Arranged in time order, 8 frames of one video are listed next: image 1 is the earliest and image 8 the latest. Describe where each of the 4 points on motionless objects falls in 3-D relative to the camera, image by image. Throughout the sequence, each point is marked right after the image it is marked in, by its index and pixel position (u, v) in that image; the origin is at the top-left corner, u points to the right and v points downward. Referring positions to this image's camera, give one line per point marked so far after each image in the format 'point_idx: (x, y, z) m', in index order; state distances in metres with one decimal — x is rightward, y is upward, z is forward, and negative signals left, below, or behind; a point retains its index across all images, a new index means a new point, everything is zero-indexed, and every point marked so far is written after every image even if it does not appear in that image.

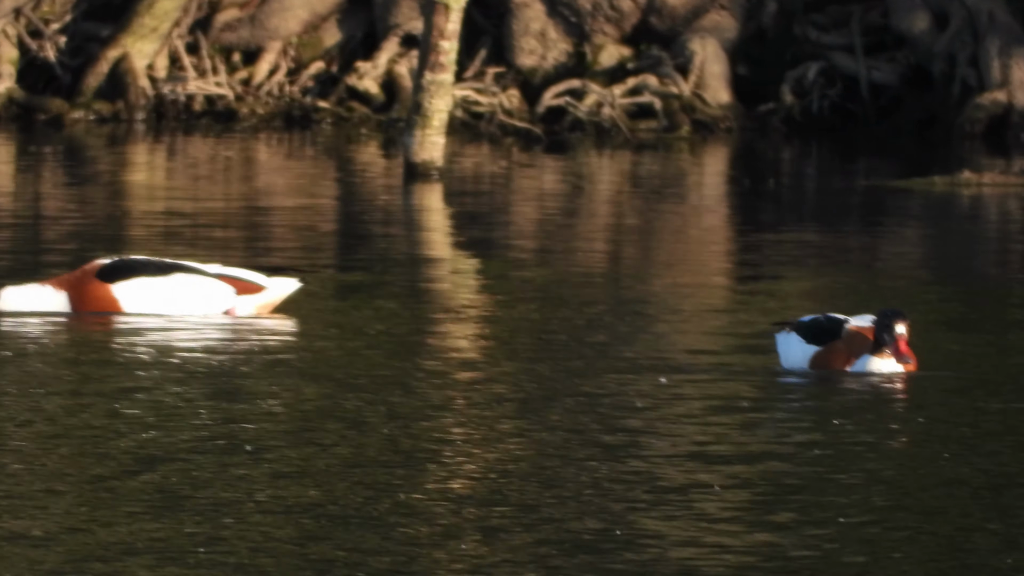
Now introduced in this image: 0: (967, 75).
0: (+3.4, +1.8, +18.6) m
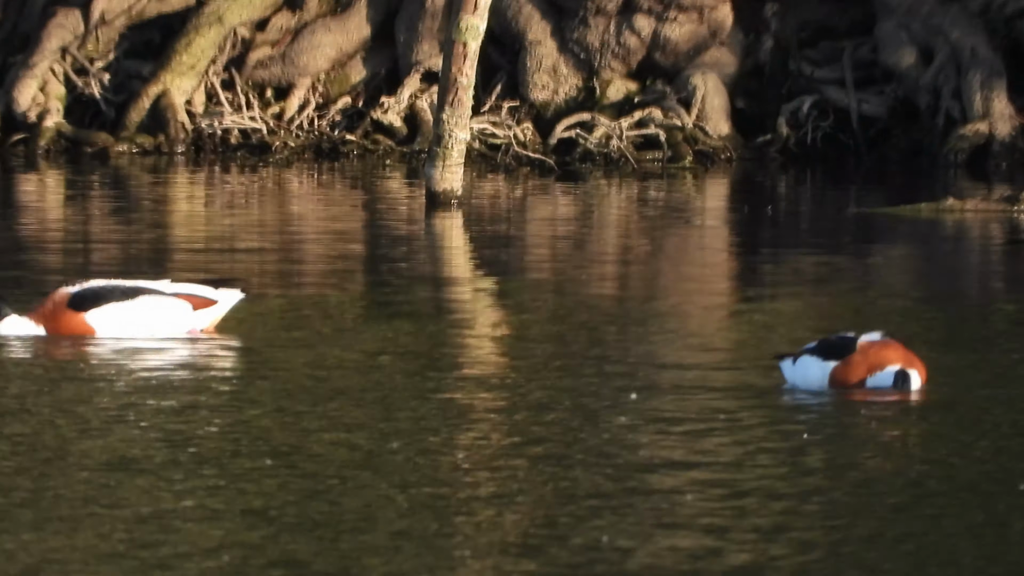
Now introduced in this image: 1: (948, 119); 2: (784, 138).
0: (+3.6, +1.6, +19.3) m
1: (+3.7, +1.6, +19.8) m
2: (+2.4, +1.5, +21.1) m
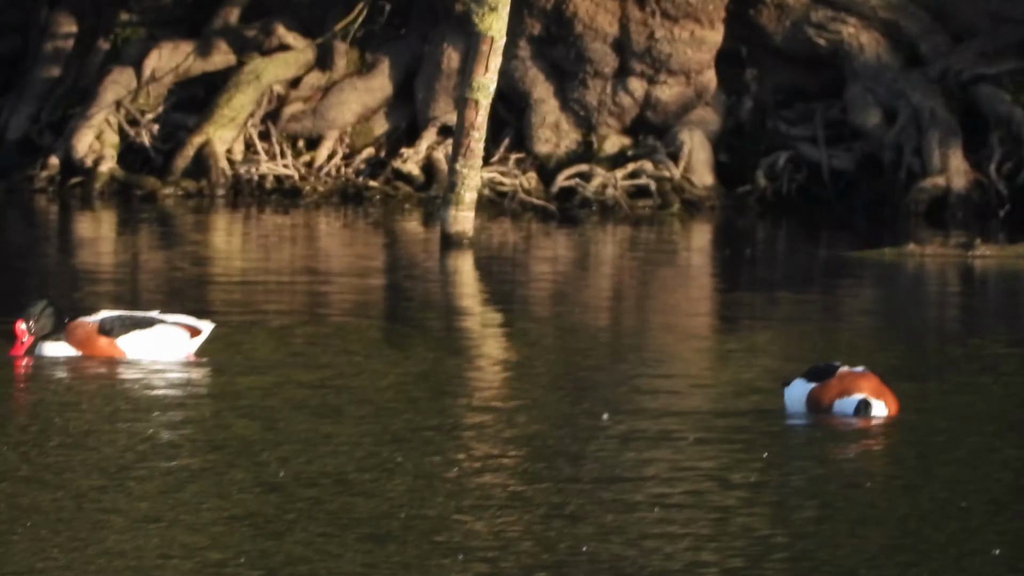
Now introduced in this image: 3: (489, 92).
0: (+3.7, +1.3, +21.1) m
1: (+3.7, +1.2, +21.5) m
2: (+2.5, +1.1, +22.9) m
3: (-0.2, +1.5, +17.4) m
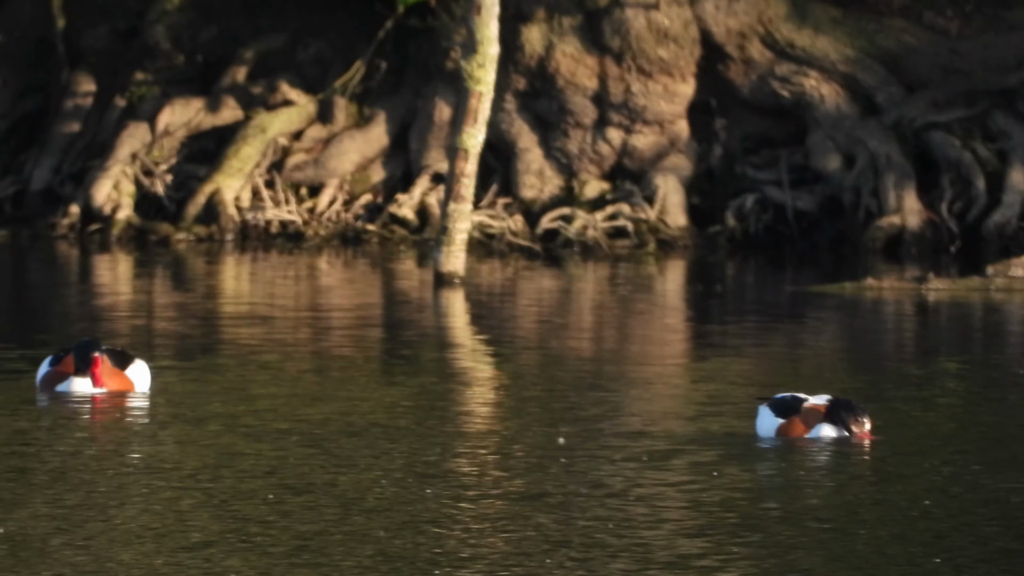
0: (+3.6, +0.8, +22.5) m
1: (+3.6, +0.7, +22.9) m
2: (+2.4, +0.6, +24.3) m
3: (-0.3, +1.2, +18.8) m
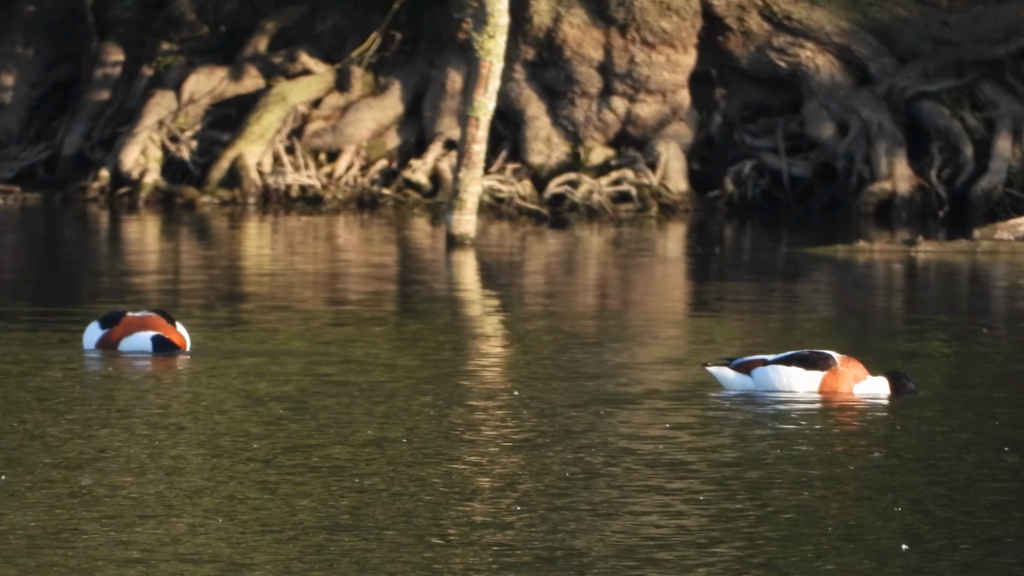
0: (+3.7, +1.3, +23.3) m
1: (+3.7, +1.2, +23.8) m
2: (+2.5, +1.1, +25.1) m
3: (-0.2, +1.6, +19.7) m
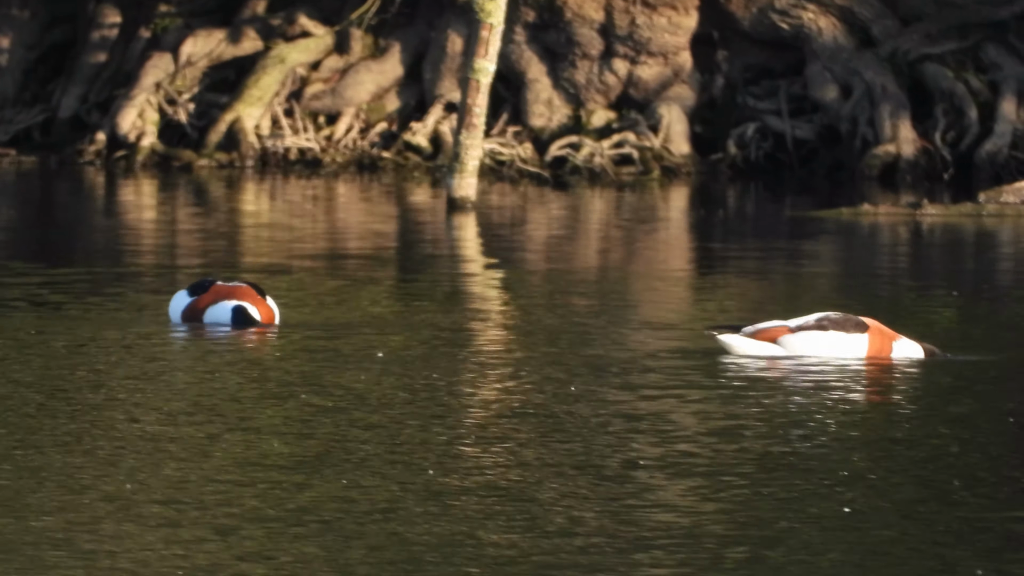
0: (+3.7, +1.6, +23.2) m
1: (+3.7, +1.5, +23.6) m
2: (+2.4, +1.4, +25.0) m
3: (-0.2, +1.9, +19.5) m
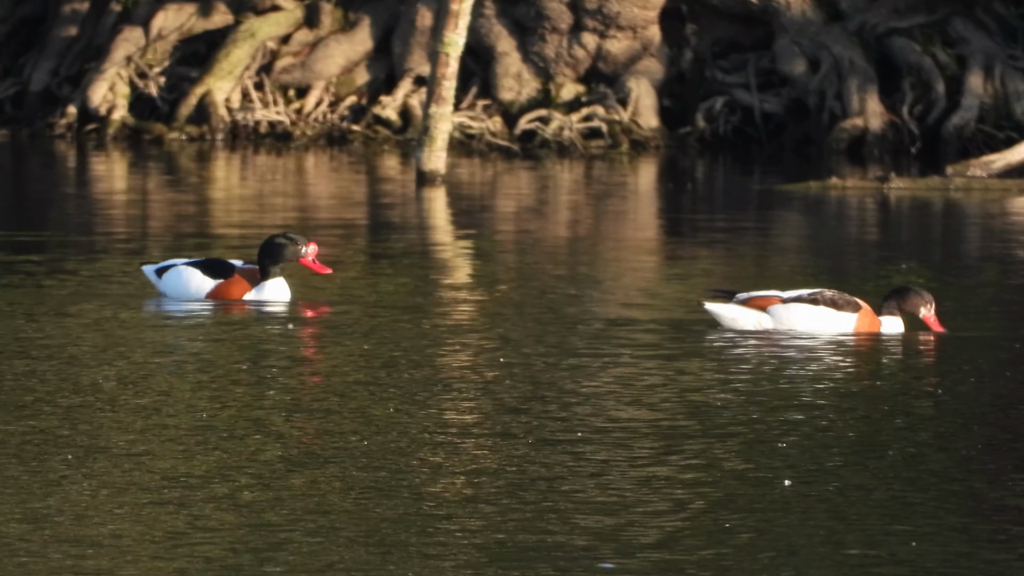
0: (+3.4, +1.8, +23.3) m
1: (+3.4, +1.8, +23.7) m
2: (+2.2, +1.7, +25.1) m
3: (-0.5, +2.1, +19.6) m
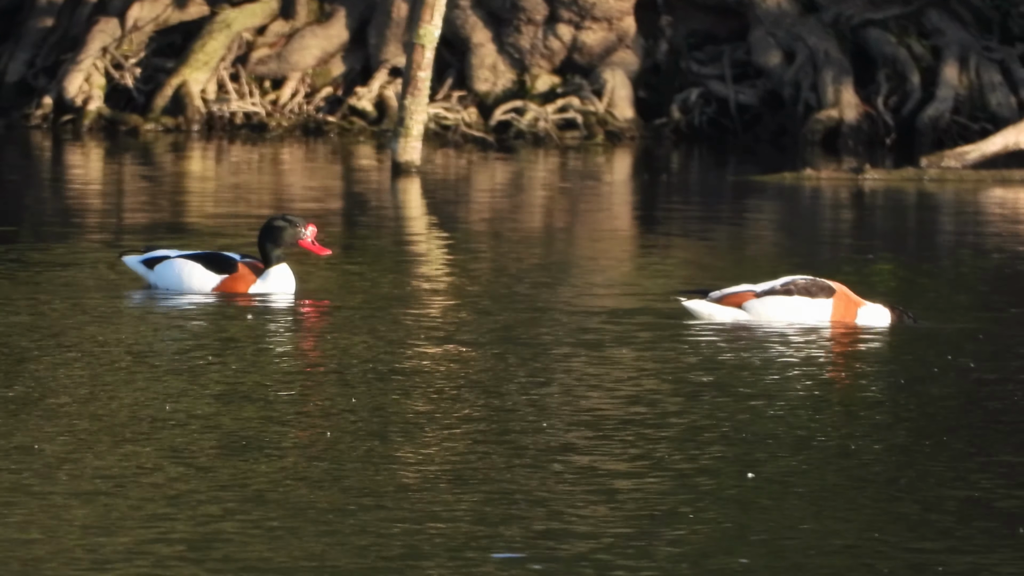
0: (+3.2, +1.9, +23.3) m
1: (+3.2, +1.8, +23.7) m
2: (+1.9, +1.8, +25.1) m
3: (-0.7, +2.2, +19.6) m
